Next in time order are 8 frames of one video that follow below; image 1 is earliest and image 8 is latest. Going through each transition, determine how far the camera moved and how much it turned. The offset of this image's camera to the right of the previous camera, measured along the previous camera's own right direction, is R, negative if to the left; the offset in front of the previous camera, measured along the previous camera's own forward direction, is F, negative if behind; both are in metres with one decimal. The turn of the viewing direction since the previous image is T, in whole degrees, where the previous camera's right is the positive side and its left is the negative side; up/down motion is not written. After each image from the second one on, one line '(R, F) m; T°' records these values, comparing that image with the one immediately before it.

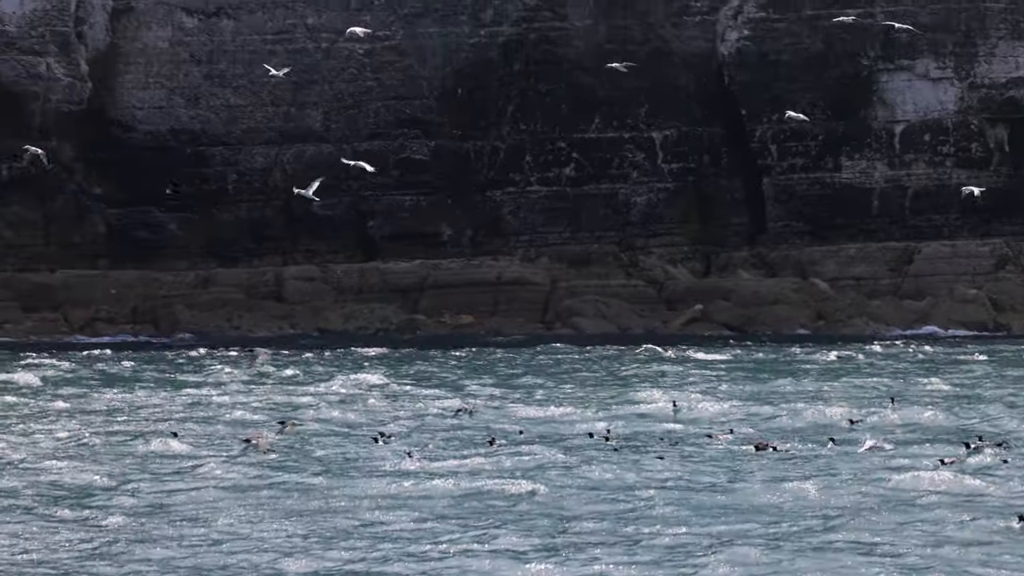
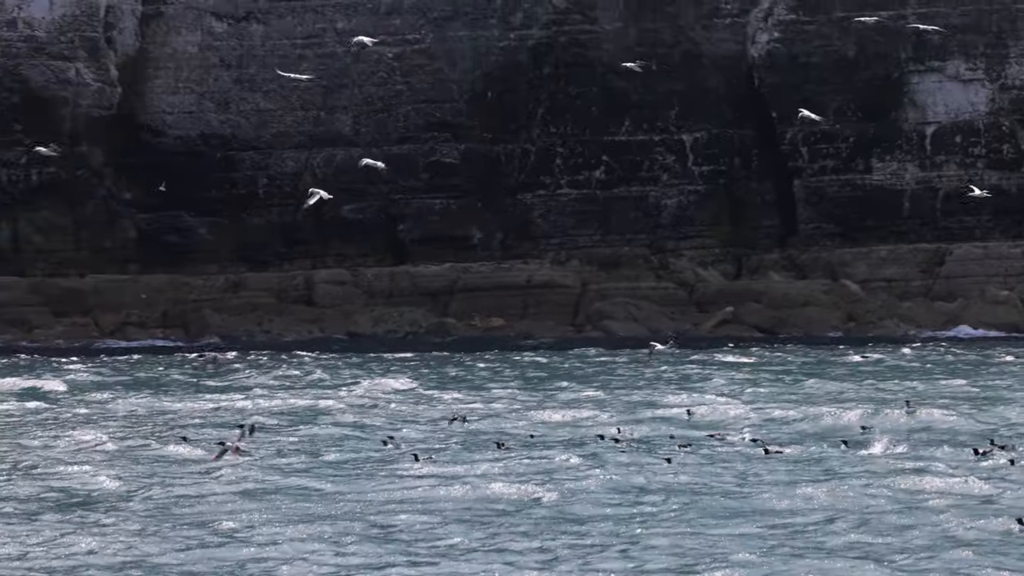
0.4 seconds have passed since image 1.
(-0.3, 0.0) m; 0°
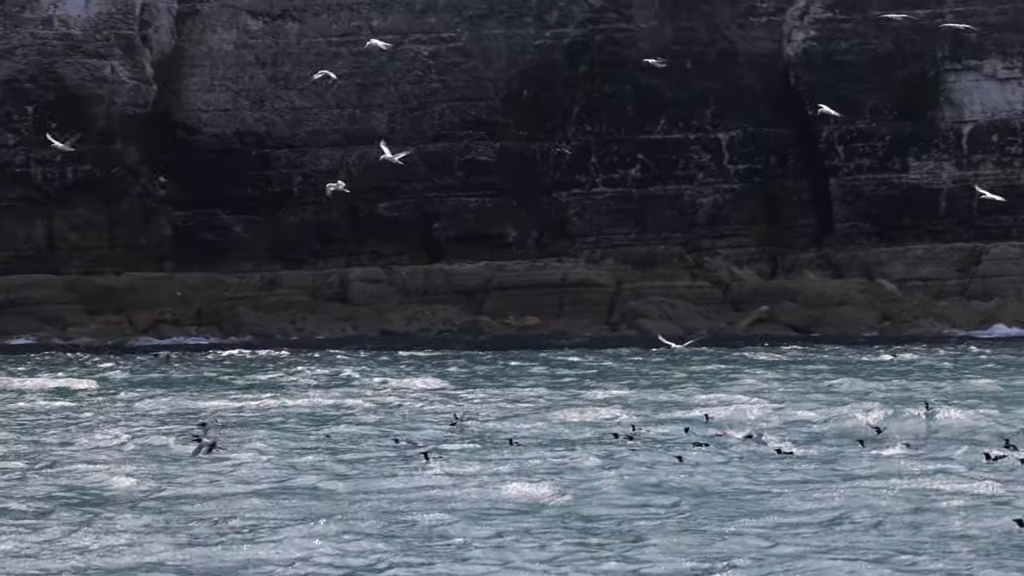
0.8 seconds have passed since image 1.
(-0.4, 0.0) m; 0°
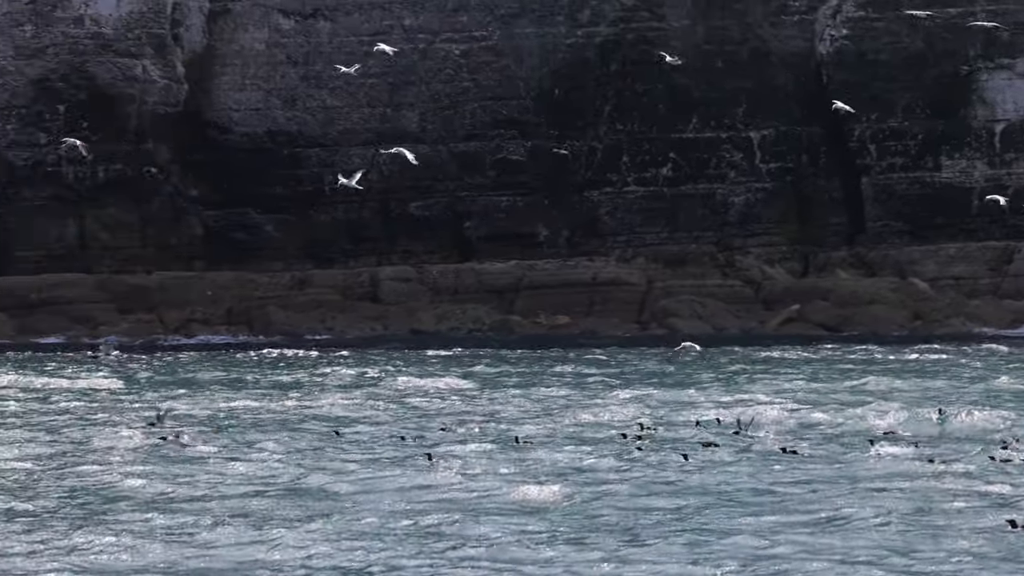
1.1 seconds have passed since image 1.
(-0.4, 0.0) m; 0°
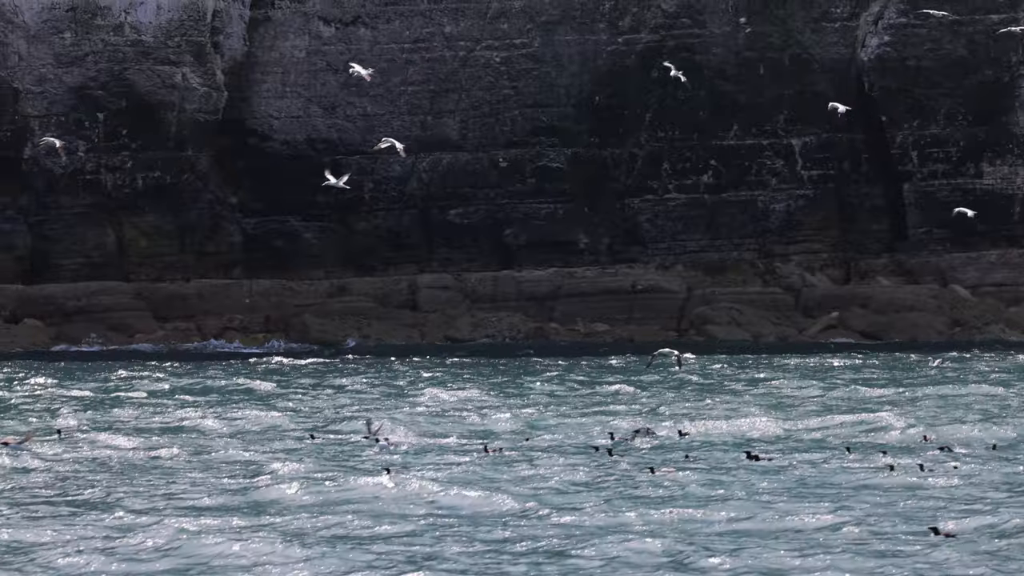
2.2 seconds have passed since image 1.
(-0.5, 0.0) m; 0°
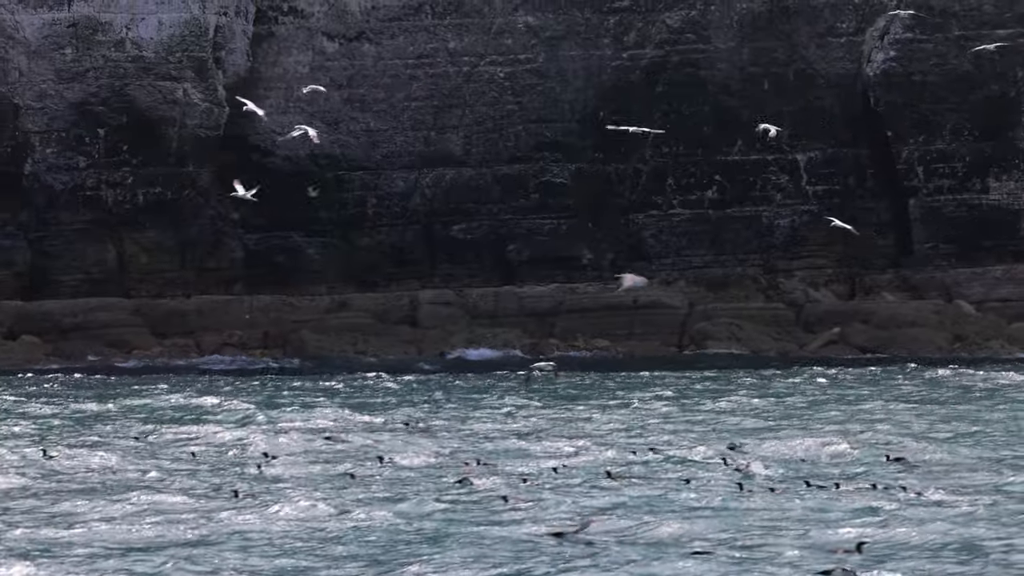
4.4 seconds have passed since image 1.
(-0.2, +0.1) m; 0°
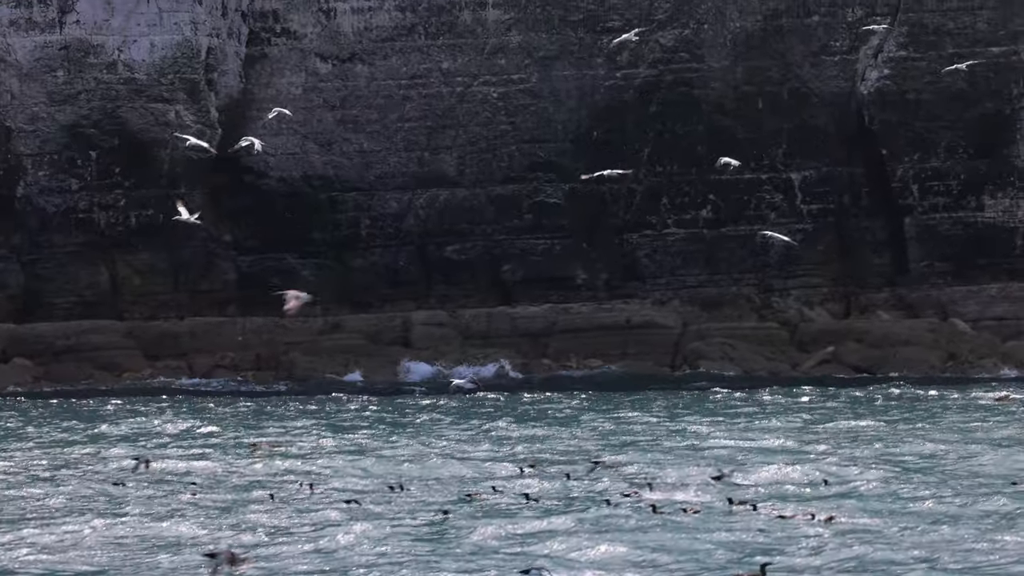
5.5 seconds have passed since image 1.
(0.0, +0.1) m; 0°
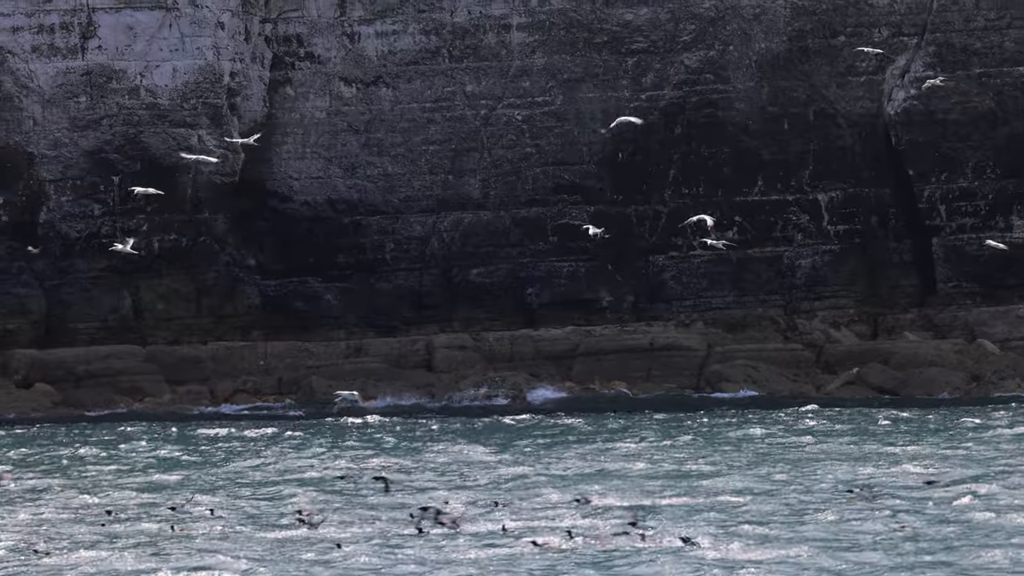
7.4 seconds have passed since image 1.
(-0.3, +0.1) m; 0°
